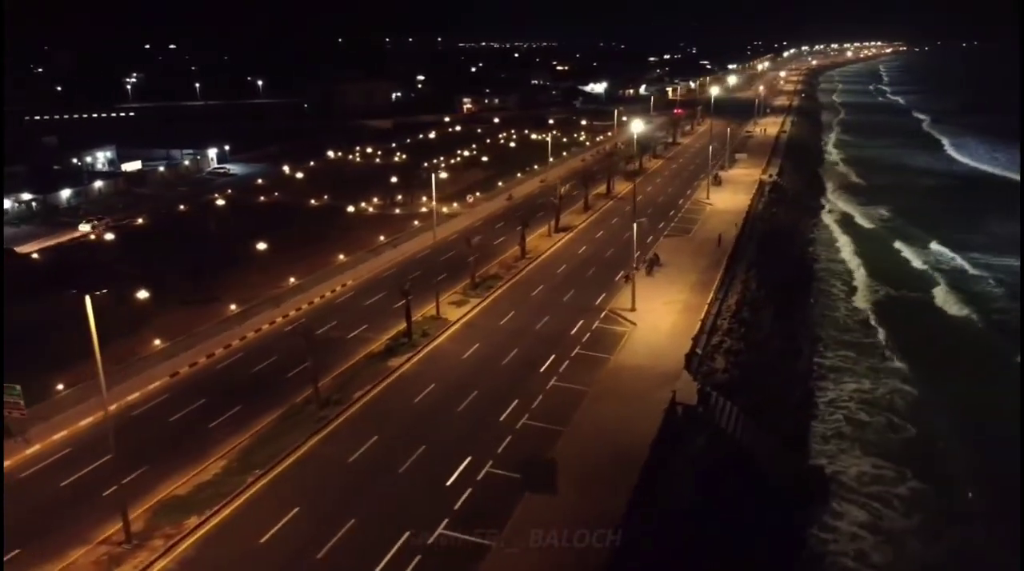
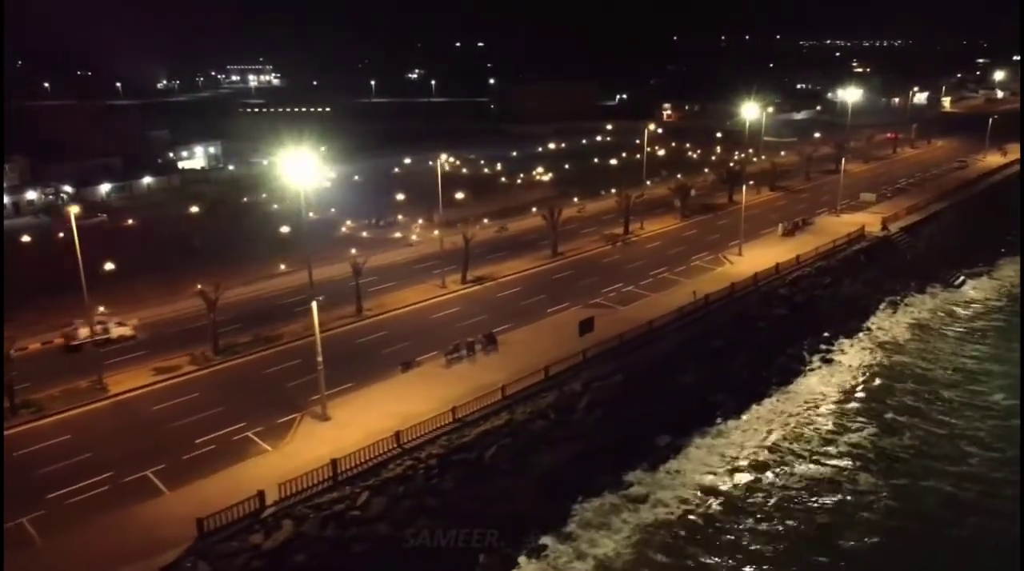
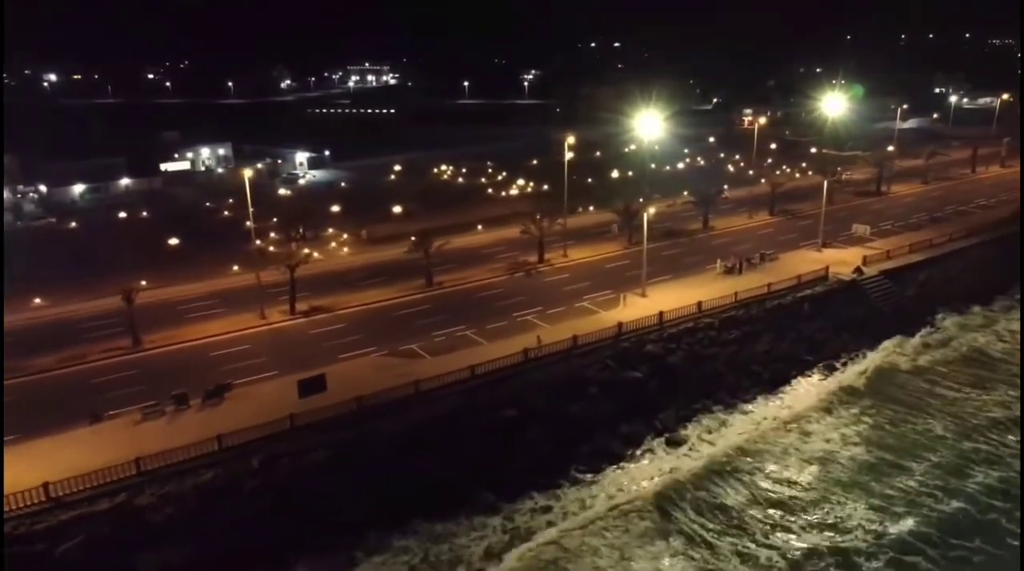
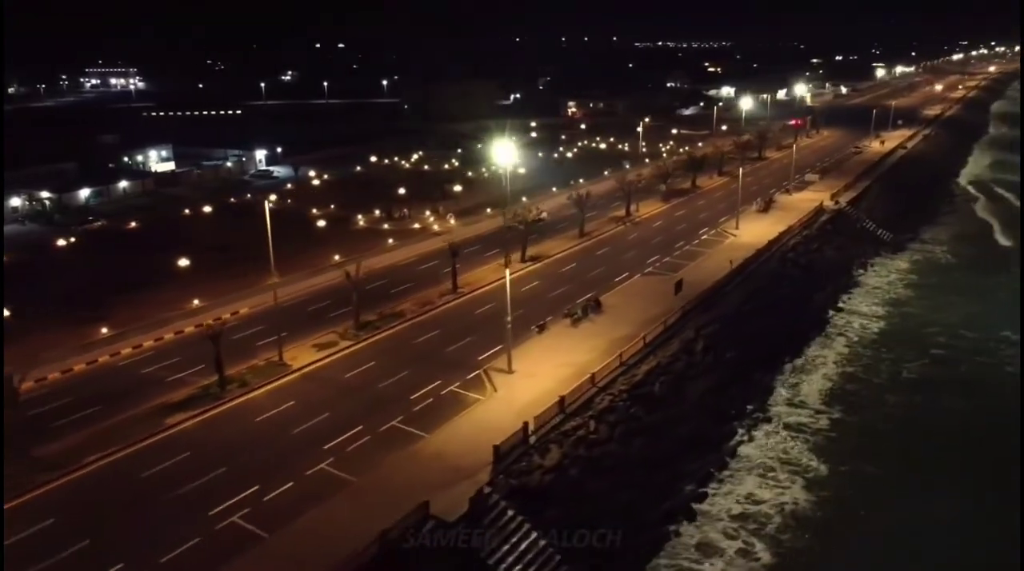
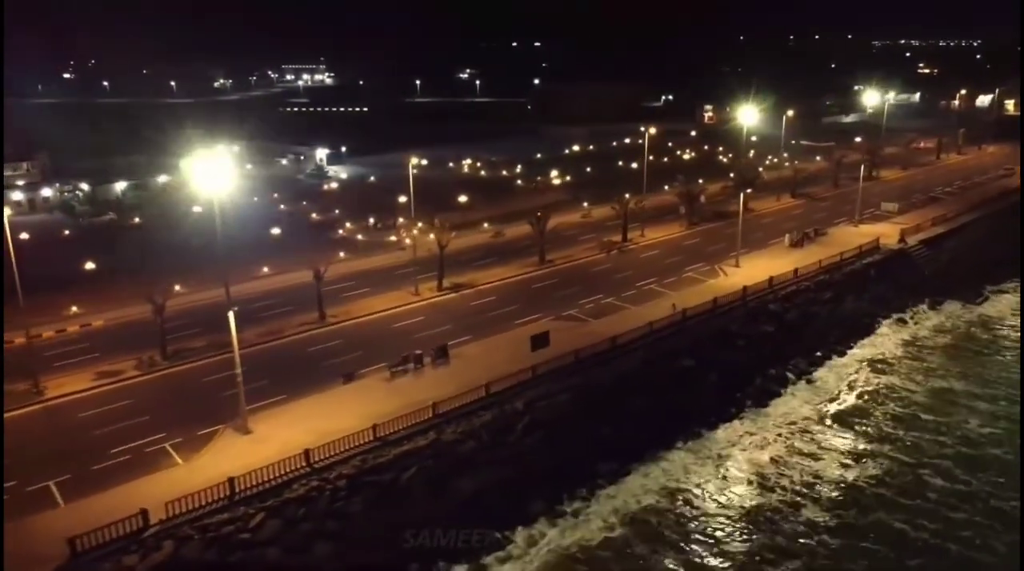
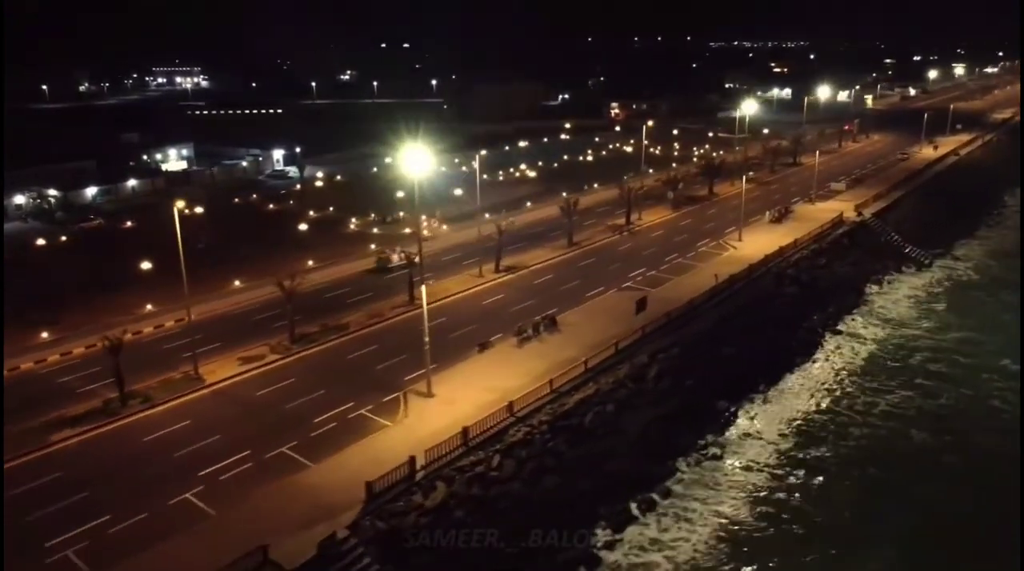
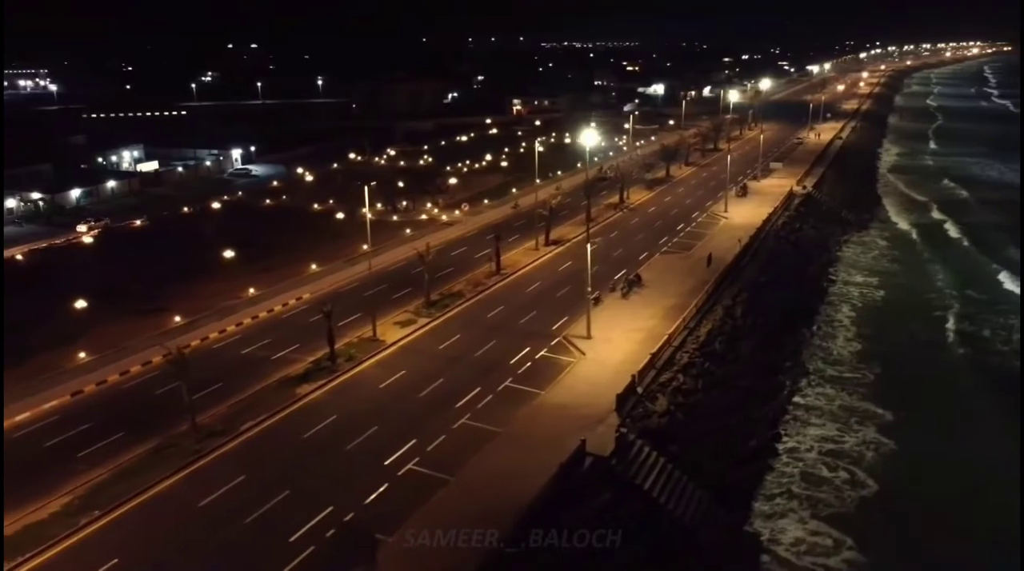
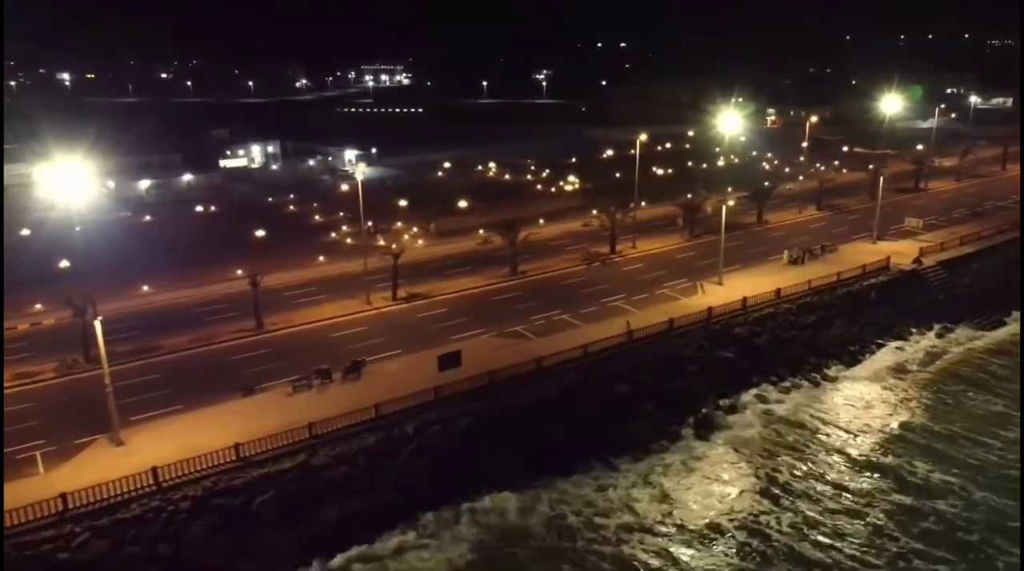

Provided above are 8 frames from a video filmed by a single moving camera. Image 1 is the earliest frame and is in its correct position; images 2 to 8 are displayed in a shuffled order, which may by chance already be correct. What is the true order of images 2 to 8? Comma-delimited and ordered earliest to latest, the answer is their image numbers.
7, 4, 6, 2, 5, 8, 3
